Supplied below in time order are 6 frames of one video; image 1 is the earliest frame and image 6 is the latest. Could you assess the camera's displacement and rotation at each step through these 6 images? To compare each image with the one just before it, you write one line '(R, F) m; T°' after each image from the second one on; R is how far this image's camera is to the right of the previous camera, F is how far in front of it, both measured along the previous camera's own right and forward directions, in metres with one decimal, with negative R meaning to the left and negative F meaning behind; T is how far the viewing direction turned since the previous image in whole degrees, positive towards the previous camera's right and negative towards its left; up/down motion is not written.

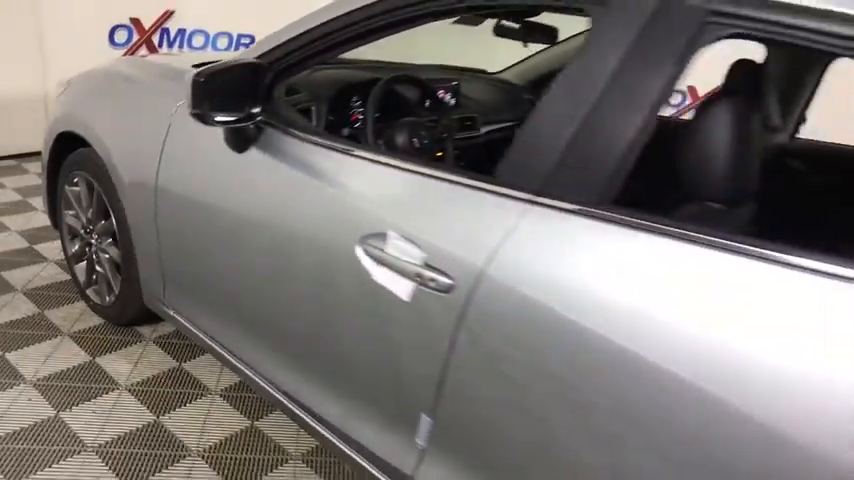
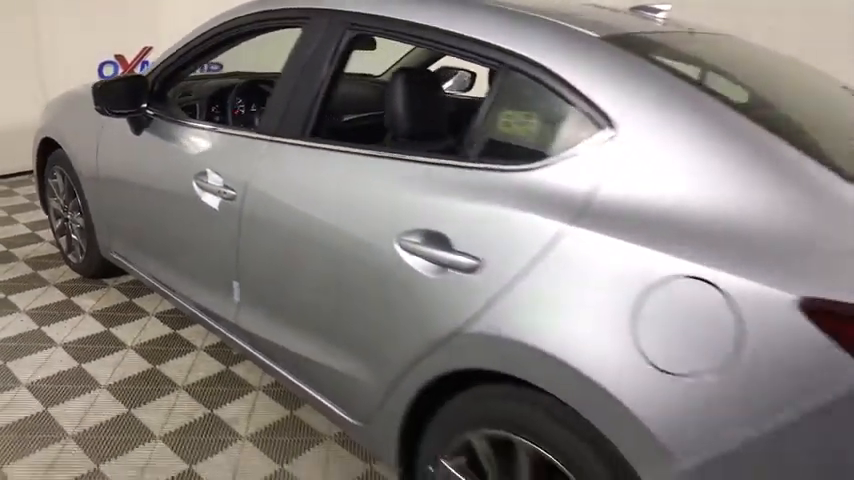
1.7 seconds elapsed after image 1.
(+0.7, -0.7) m; -3°
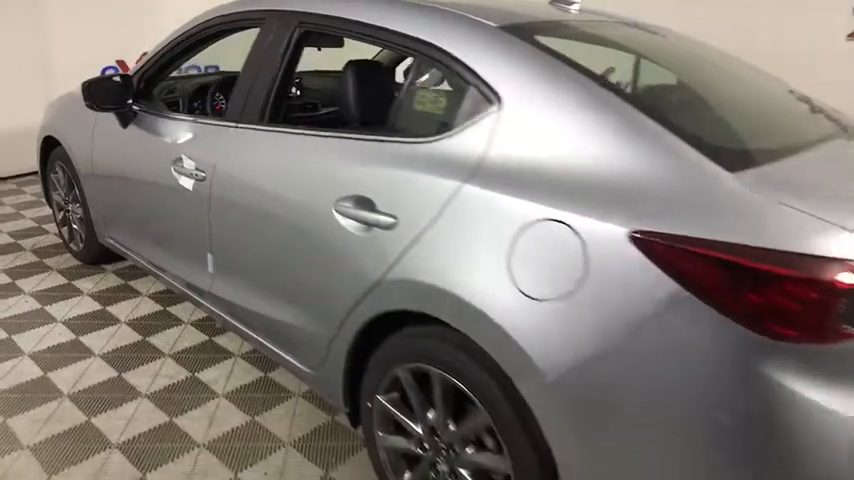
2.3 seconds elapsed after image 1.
(+0.2, -0.2) m; -1°
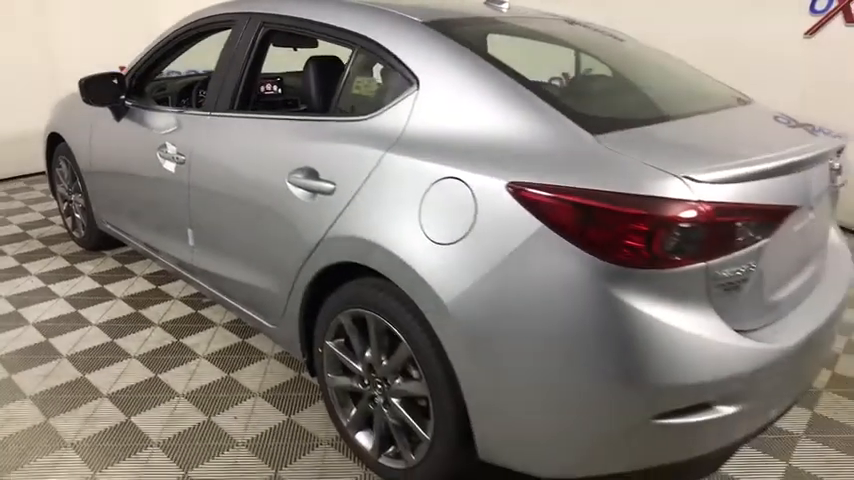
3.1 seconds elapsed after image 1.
(+0.2, -0.3) m; -1°
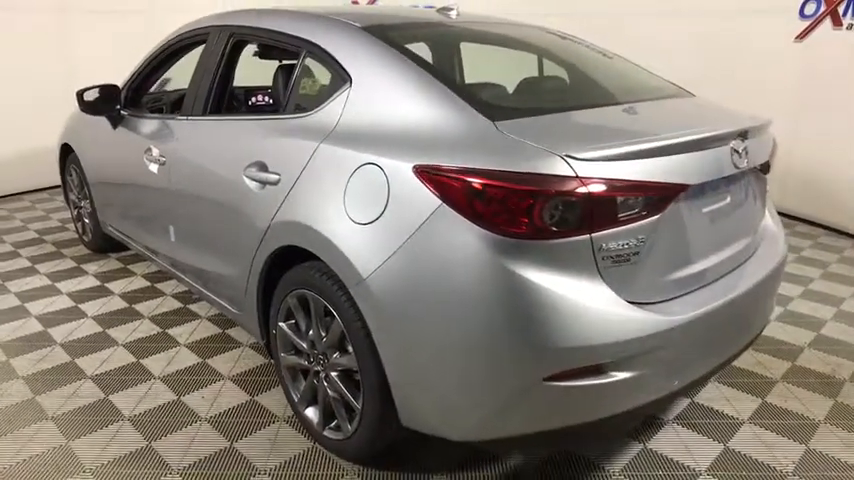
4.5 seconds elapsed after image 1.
(+0.3, -0.1) m; -3°
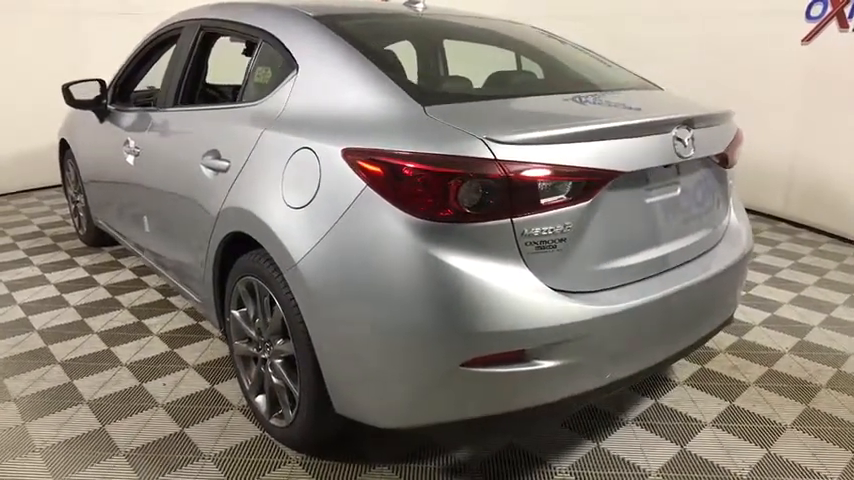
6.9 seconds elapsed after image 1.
(+0.3, 0.0) m; -3°
